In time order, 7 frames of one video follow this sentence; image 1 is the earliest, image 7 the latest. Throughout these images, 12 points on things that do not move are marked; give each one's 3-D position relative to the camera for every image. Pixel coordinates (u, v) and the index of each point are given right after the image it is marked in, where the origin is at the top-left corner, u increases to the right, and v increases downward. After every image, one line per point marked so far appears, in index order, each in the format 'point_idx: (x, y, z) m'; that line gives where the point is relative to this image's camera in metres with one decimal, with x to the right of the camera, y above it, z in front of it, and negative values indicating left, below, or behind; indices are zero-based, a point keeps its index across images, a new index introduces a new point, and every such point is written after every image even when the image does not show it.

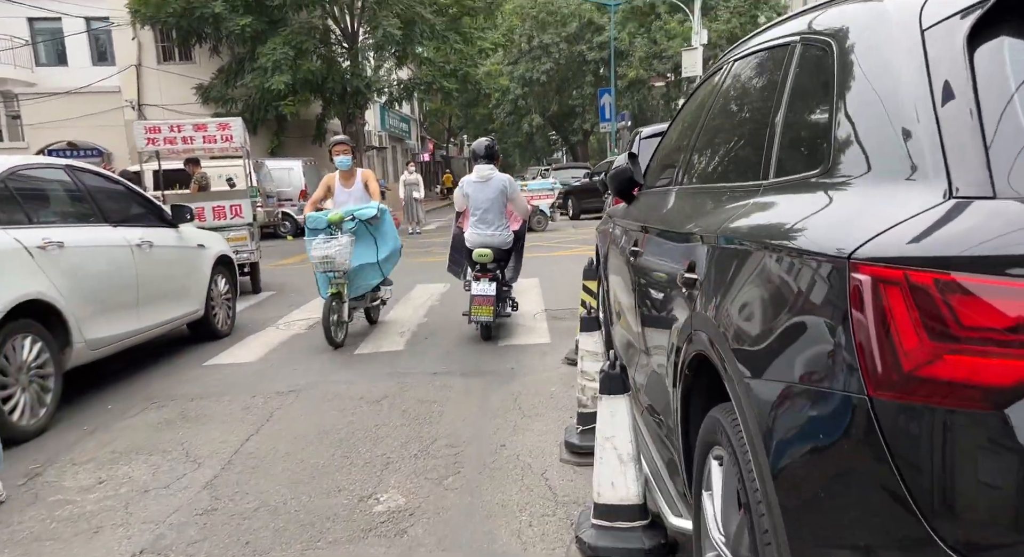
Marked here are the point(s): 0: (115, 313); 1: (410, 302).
0: (-2.5, -0.2, +5.5) m
1: (-1.1, -0.3, +10.0) m
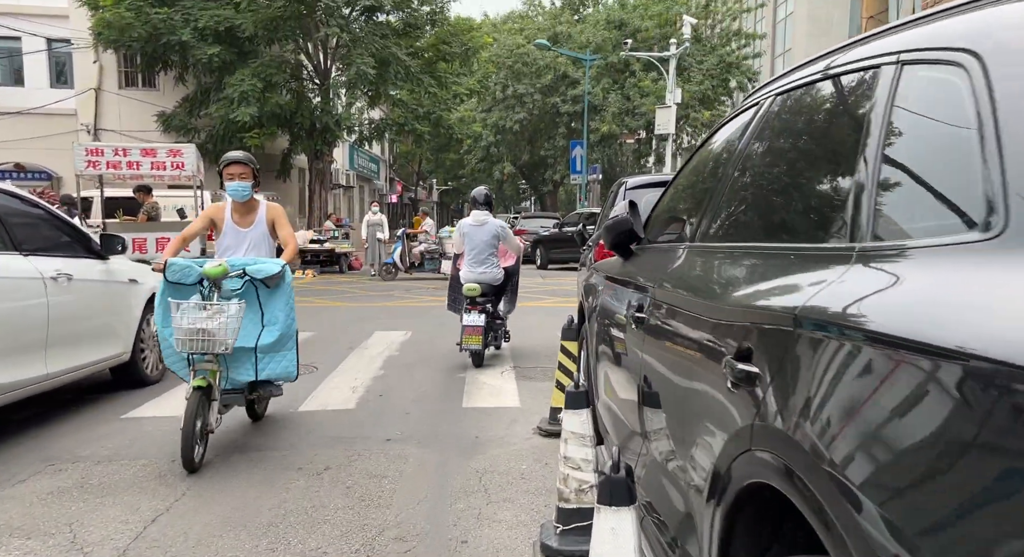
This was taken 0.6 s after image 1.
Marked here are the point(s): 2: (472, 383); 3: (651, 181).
0: (-2.6, -0.4, +4.8) m
1: (-1.5, -0.8, +9.3) m
2: (-0.3, -0.9, +7.3) m
3: (+1.1, +0.8, +7.1) m
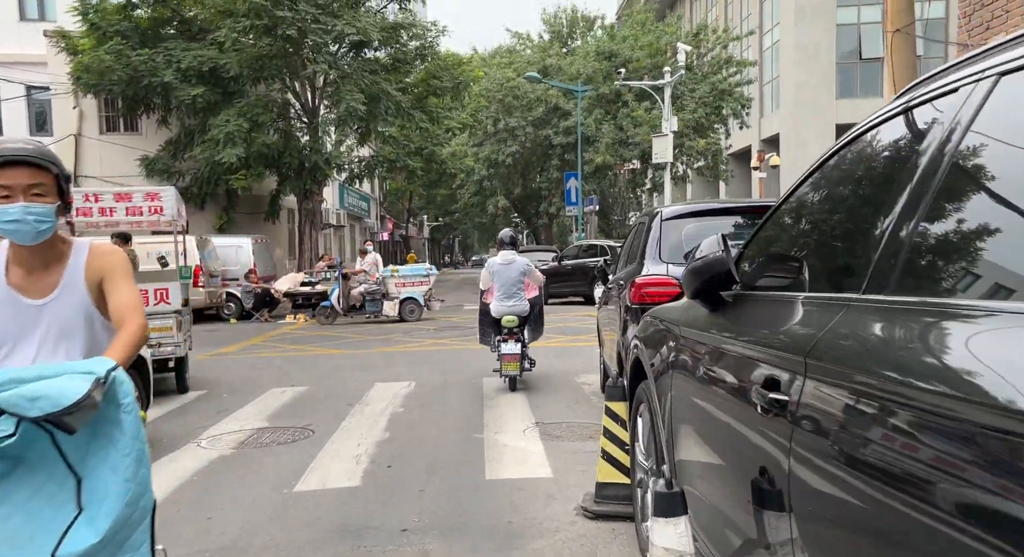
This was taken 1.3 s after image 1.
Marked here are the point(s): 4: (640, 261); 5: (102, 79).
0: (-2.5, -0.7, +3.9) m
1: (-1.3, -1.2, +8.4) m
2: (-0.2, -1.2, +6.4) m
3: (+1.2, +0.5, +6.3) m
4: (+0.9, +0.1, +6.4) m
5: (-9.0, +4.4, +19.6) m
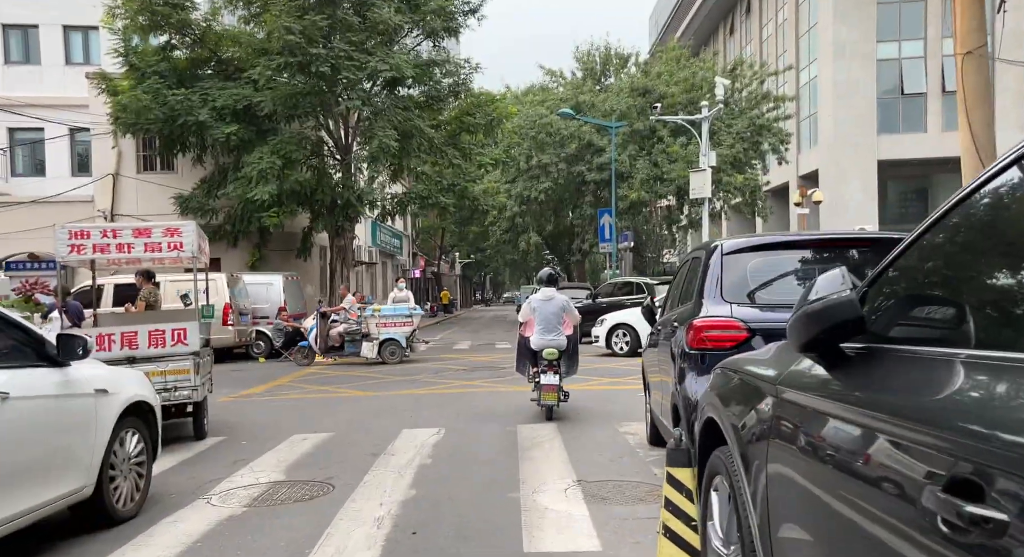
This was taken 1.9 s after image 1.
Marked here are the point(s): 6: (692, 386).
0: (-2.3, -0.9, +3.4) m
1: (-1.0, -1.6, +7.9) m
2: (+0.1, -1.5, +5.8) m
3: (+1.5, +0.2, +5.7) m
4: (+1.2, -0.2, +5.8) m
5: (-8.3, +3.5, +19.5) m
6: (+1.1, -0.7, +5.4) m
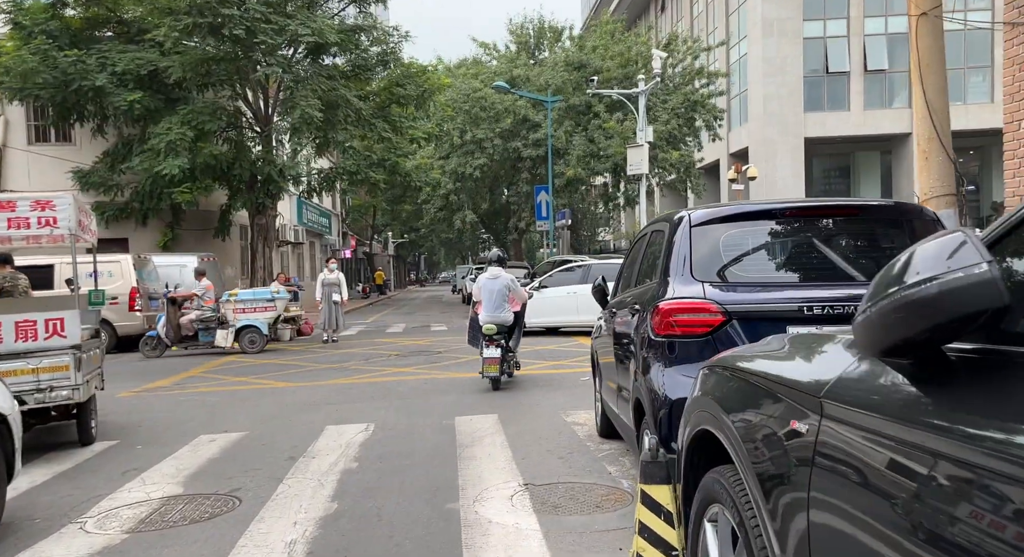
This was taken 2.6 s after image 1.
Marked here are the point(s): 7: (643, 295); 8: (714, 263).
0: (-2.4, -0.8, +2.3) m
1: (-1.5, -1.4, +6.9) m
2: (-0.2, -1.4, +4.9) m
3: (+1.1, +0.3, +4.9) m
4: (+0.8, 0.0, +5.0) m
5: (-9.6, +3.9, +17.9) m
6: (+0.8, -0.5, +4.6) m
7: (+0.8, -0.1, +5.3) m
8: (+1.1, +0.1, +4.7) m
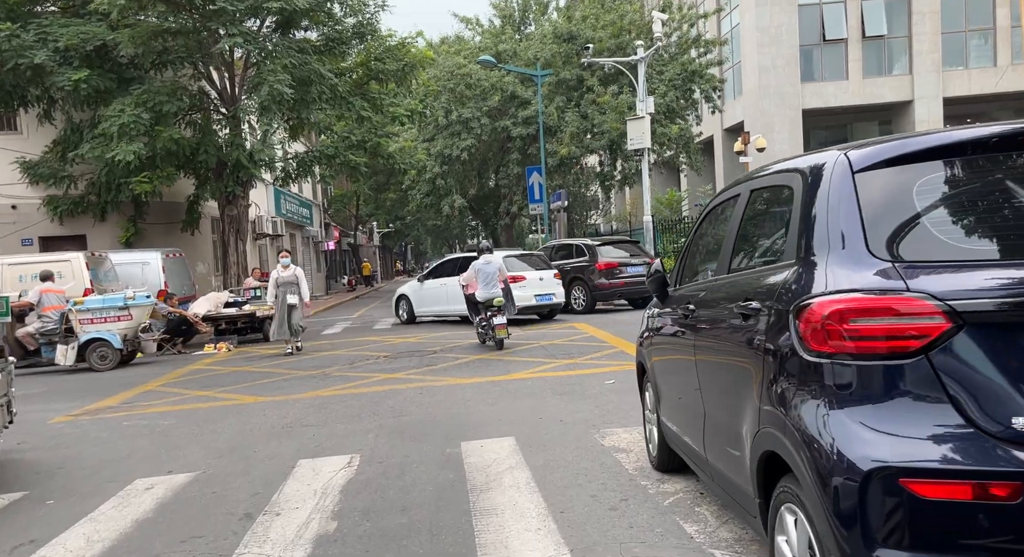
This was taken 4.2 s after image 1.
0: (-2.2, -0.9, +0.5) m
1: (-1.3, -1.4, +5.1) m
2: (0.0, -1.3, +3.2) m
3: (+1.3, +0.4, +3.1) m
4: (+1.0, +0.1, +3.2) m
5: (-9.8, +3.8, +15.9) m
6: (+0.9, -0.4, +2.8) m
7: (+1.0, 0.0, +3.6) m
8: (+1.2, +0.2, +3.0) m
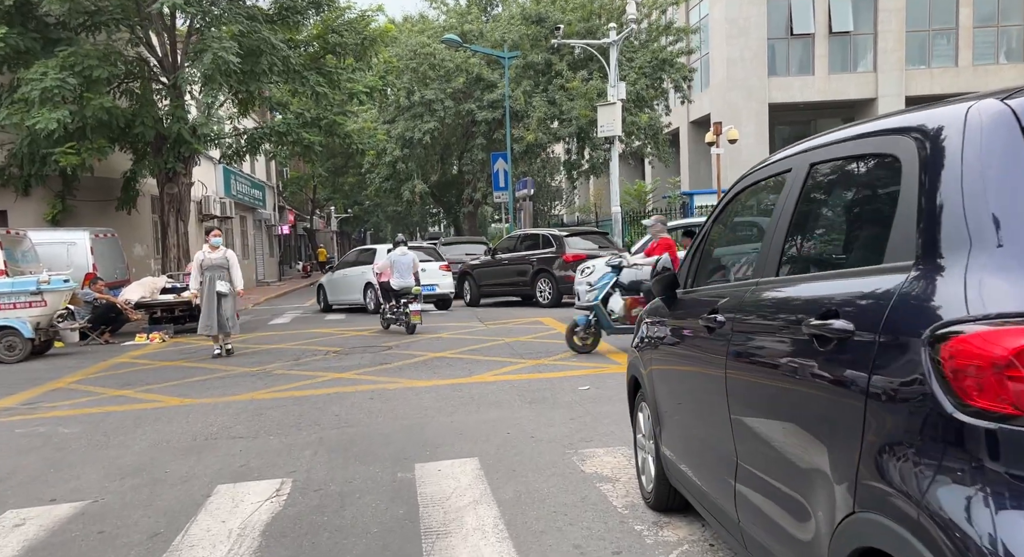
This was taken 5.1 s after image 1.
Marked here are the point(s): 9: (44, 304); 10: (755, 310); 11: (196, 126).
0: (-2.2, -0.9, -0.6) m
1: (-1.5, -1.3, +4.0) m
2: (-0.1, -1.3, +2.1) m
3: (+1.3, +0.4, +2.1) m
4: (+0.9, +0.1, +2.2) m
5: (-10.3, +4.1, +14.3) m
6: (+0.9, -0.5, +1.8) m
7: (+0.9, 0.0, +2.6) m
8: (+1.2, +0.1, +1.9) m
9: (-6.0, -0.3, +11.5) m
10: (+0.8, -0.1, +2.9) m
11: (-5.7, +2.8, +16.1) m
